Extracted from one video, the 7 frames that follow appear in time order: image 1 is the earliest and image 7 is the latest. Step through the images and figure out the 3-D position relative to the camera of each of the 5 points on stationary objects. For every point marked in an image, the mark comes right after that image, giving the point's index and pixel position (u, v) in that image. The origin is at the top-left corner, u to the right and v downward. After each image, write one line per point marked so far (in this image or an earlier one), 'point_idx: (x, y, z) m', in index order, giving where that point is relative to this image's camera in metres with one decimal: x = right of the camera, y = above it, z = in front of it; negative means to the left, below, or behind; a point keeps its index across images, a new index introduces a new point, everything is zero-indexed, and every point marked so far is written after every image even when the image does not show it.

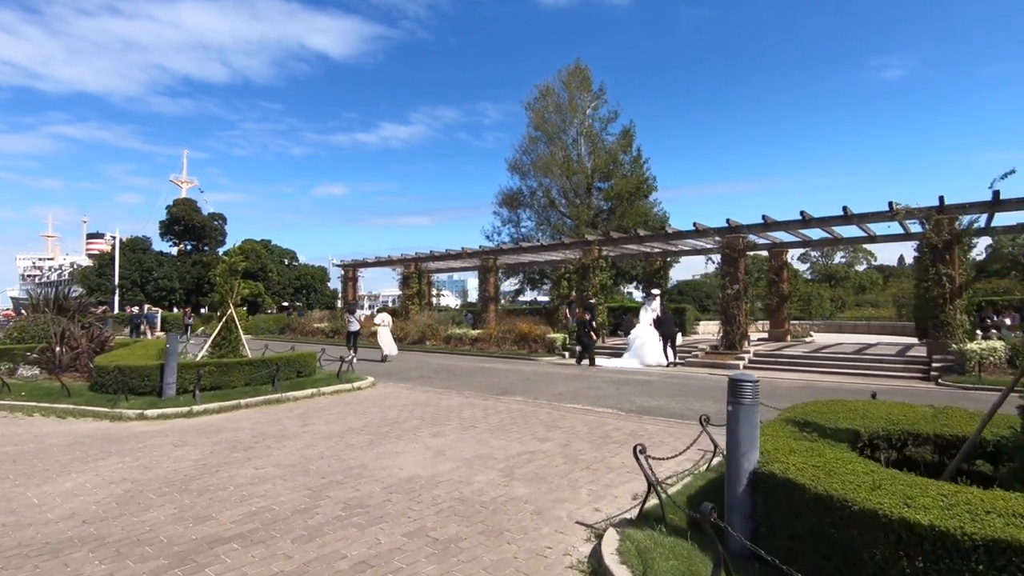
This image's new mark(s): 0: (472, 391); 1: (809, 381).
0: (-0.7, -2.0, +10.3) m
1: (+6.5, -2.1, +12.0) m
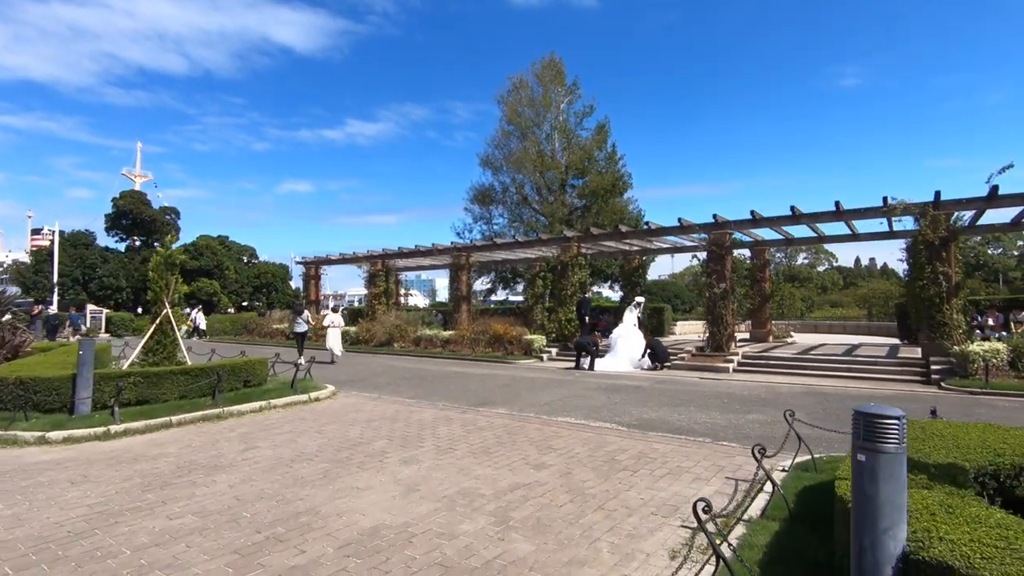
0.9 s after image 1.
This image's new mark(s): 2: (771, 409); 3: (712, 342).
0: (-1.1, -1.9, +9.1) m
1: (+6.1, -2.0, +11.2) m
2: (+4.1, -1.9, +8.7) m
3: (+5.8, -1.6, +15.9) m
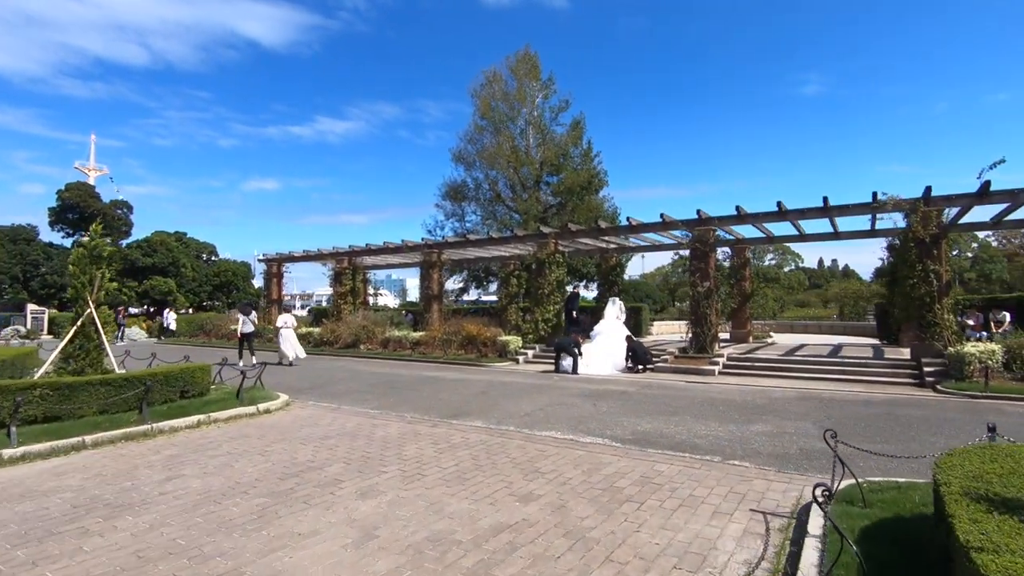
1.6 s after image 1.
0: (-1.4, -1.9, +8.1) m
1: (+5.6, -2.0, +10.6) m
2: (+3.8, -1.9, +7.9) m
3: (+5.1, -1.5, +15.3) m
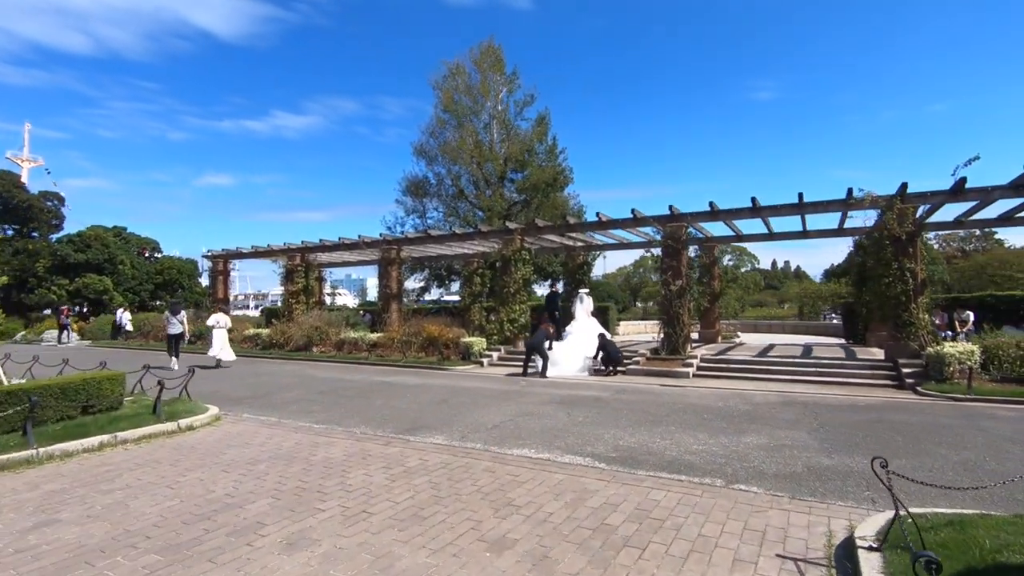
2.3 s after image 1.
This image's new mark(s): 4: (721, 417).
0: (-1.9, -1.8, +7.1) m
1: (+5.0, -1.9, +10.0) m
2: (+3.3, -1.8, +7.2) m
3: (+4.2, -1.5, +14.7) m
4: (+3.1, -1.9, +8.1) m
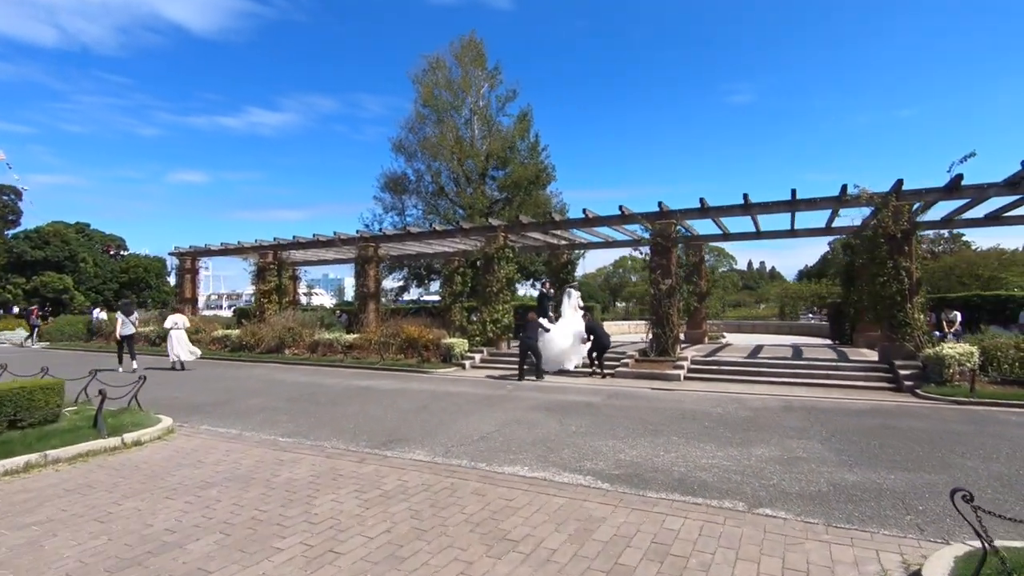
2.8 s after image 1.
0: (-2.0, -1.8, +6.3) m
1: (+4.7, -1.9, +9.5) m
2: (+3.2, -1.8, +6.7) m
3: (+3.7, -1.5, +14.2) m
4: (+2.9, -1.9, +7.5) m
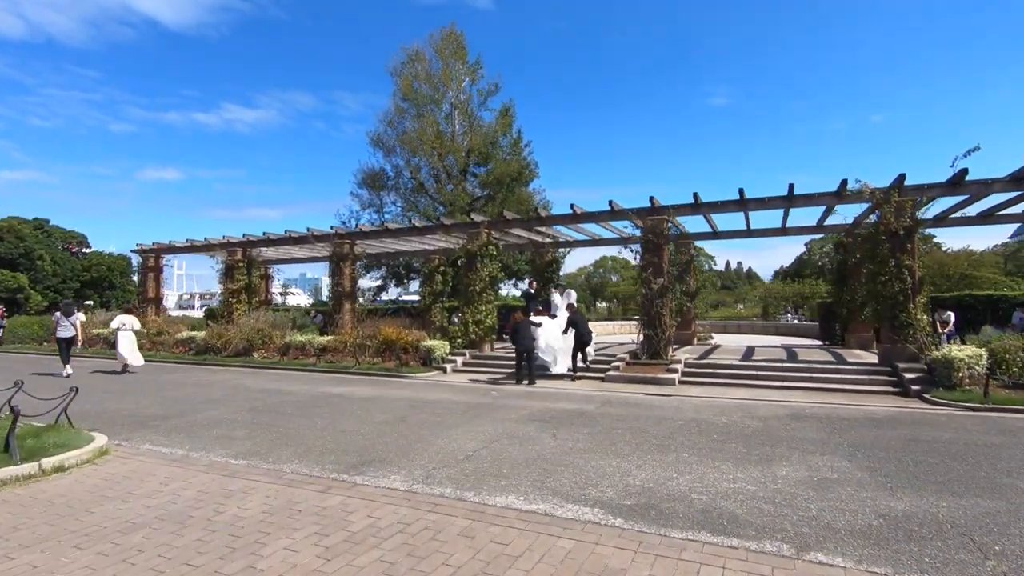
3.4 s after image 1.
0: (-2.1, -1.8, +5.5) m
1: (+4.5, -1.9, +8.9) m
2: (+3.1, -1.8, +6.0) m
3: (+3.4, -1.5, +13.5) m
4: (+2.8, -1.9, +6.8) m
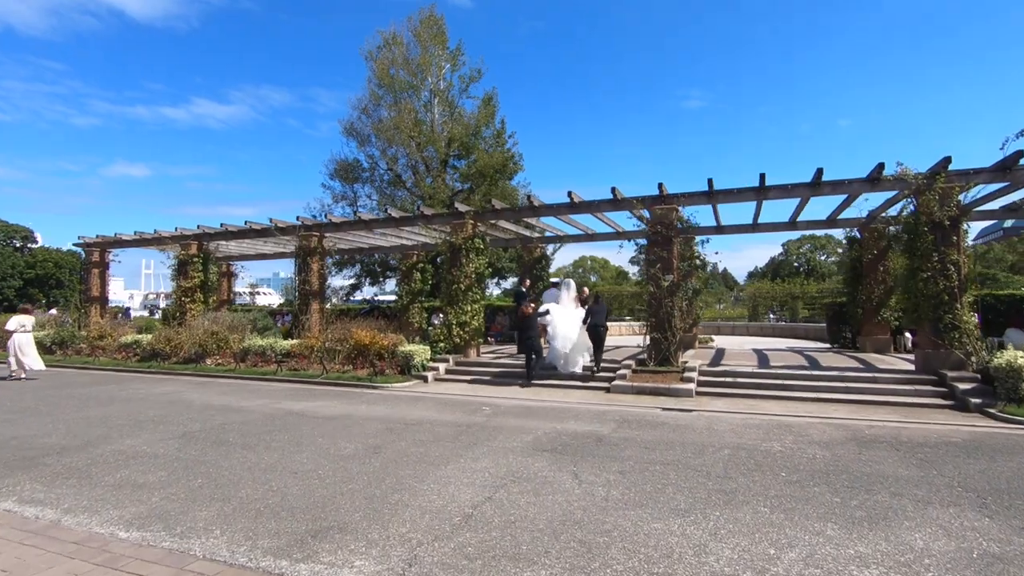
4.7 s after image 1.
0: (-1.9, -1.7, +3.7) m
1: (+4.5, -1.9, +7.4) m
2: (+3.2, -1.8, +4.5) m
3: (+3.2, -1.4, +12.0) m
4: (+2.8, -1.8, +5.3) m
